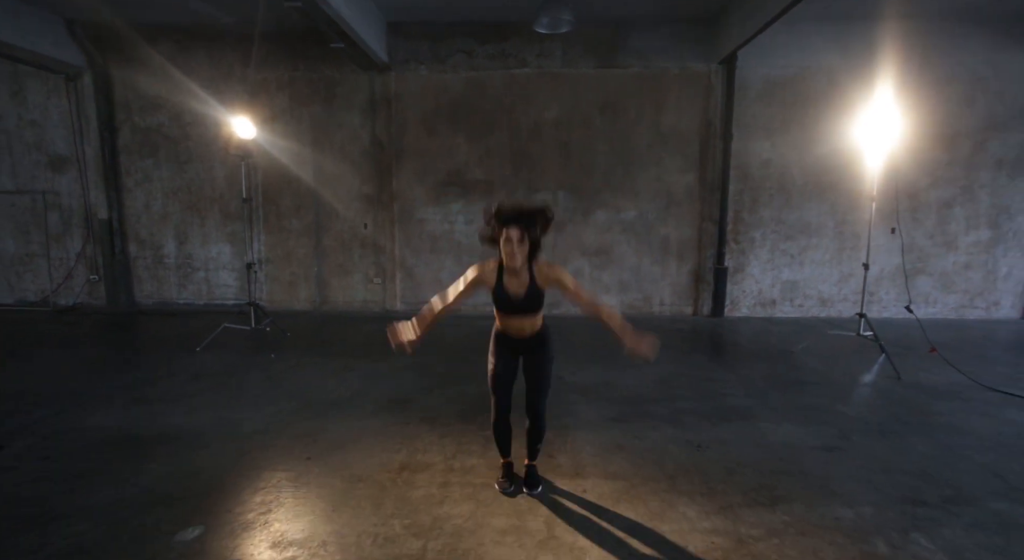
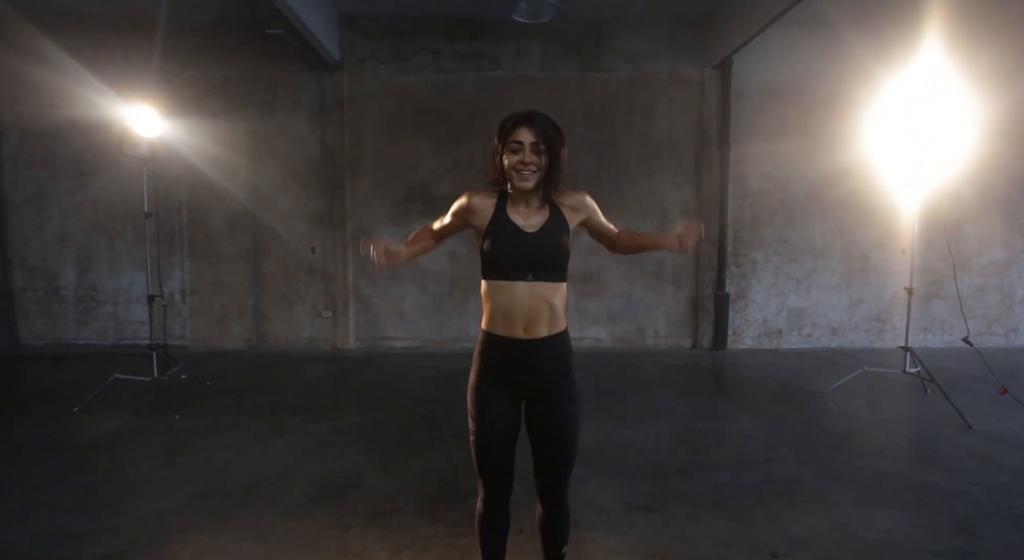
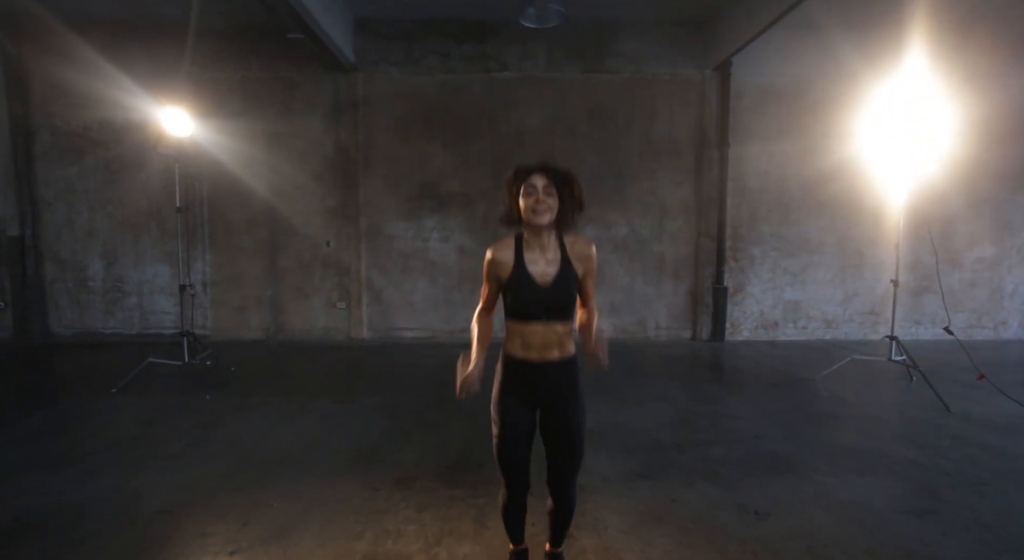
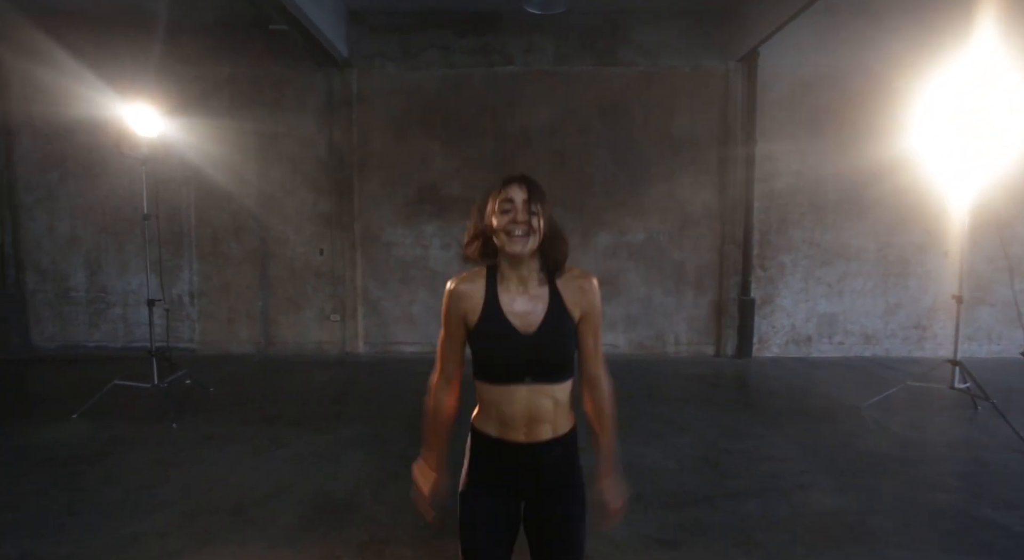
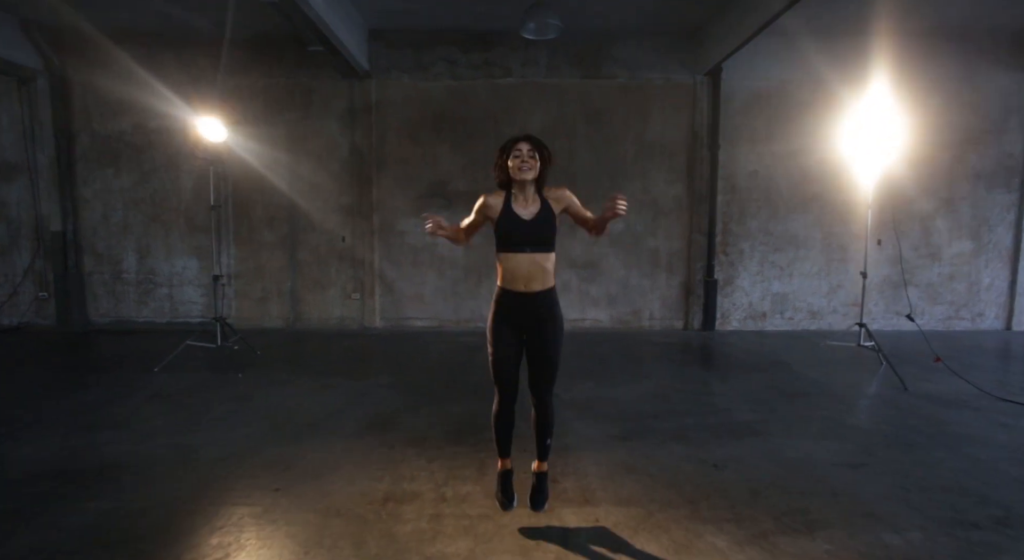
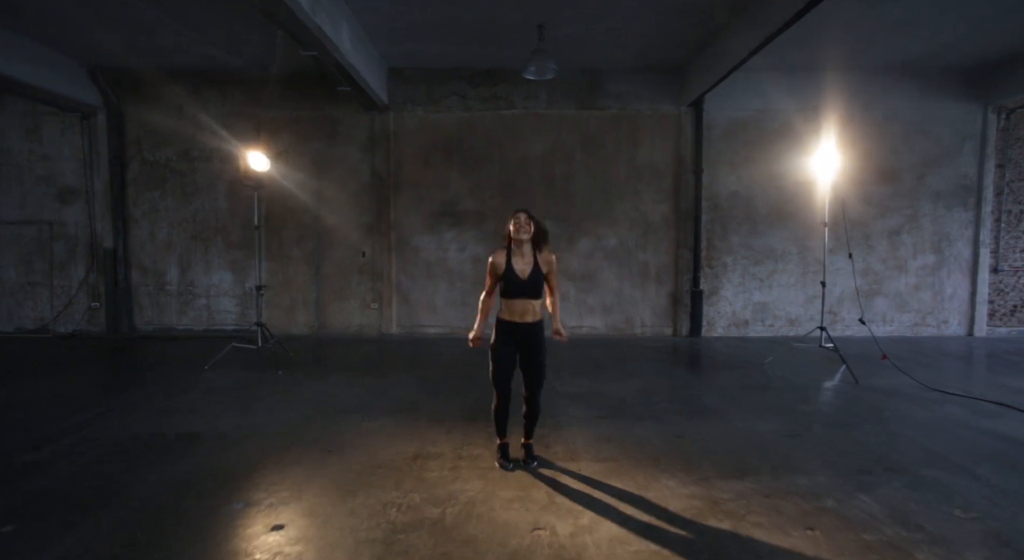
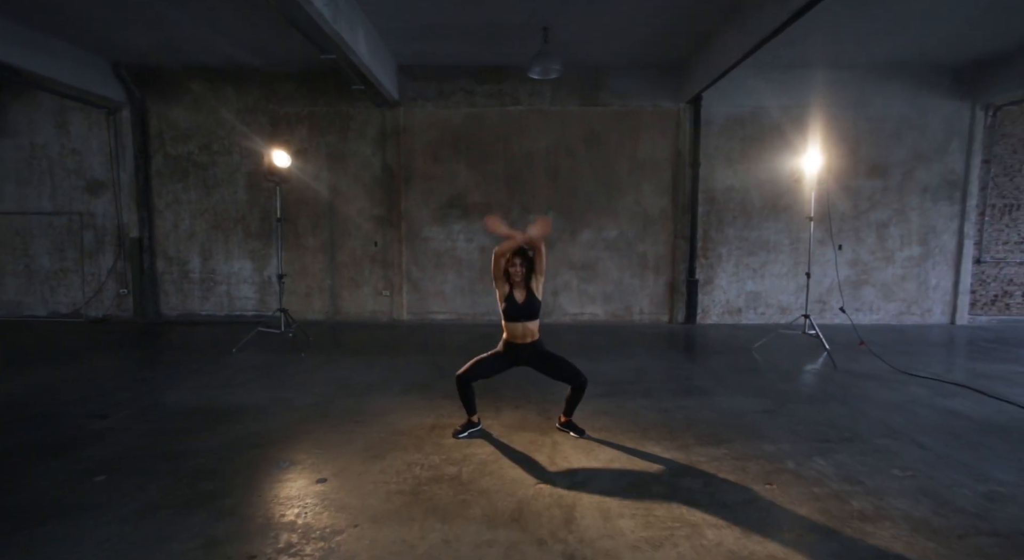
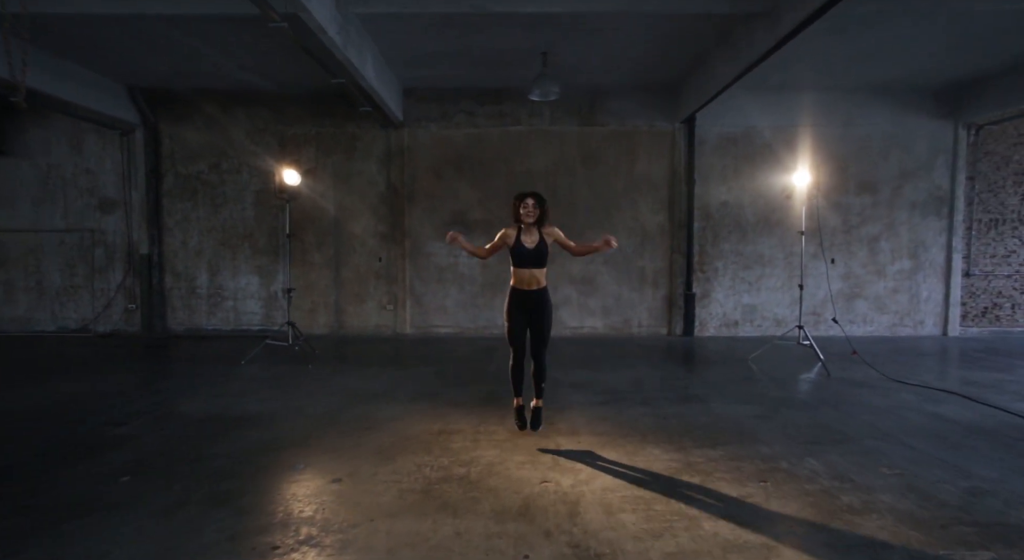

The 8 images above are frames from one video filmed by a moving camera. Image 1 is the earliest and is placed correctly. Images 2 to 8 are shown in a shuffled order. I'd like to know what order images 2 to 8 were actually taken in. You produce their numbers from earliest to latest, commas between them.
7, 8, 6, 5, 3, 2, 4
